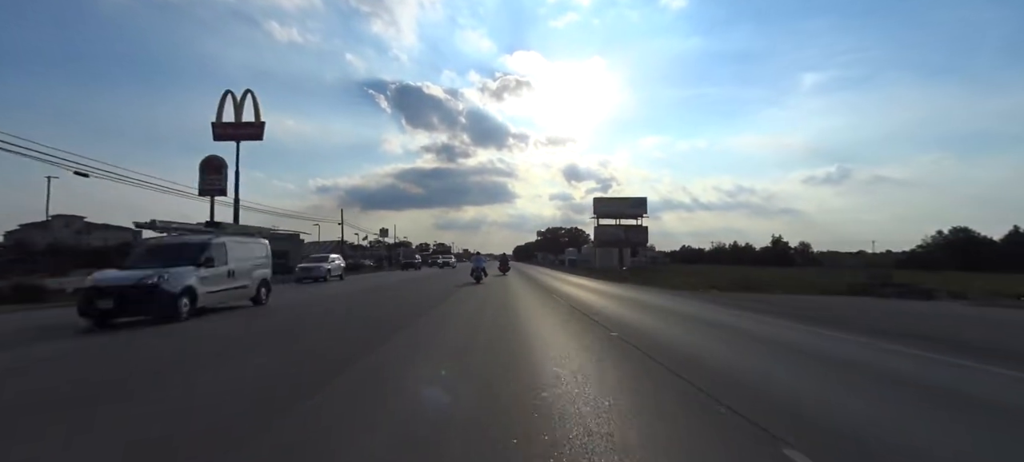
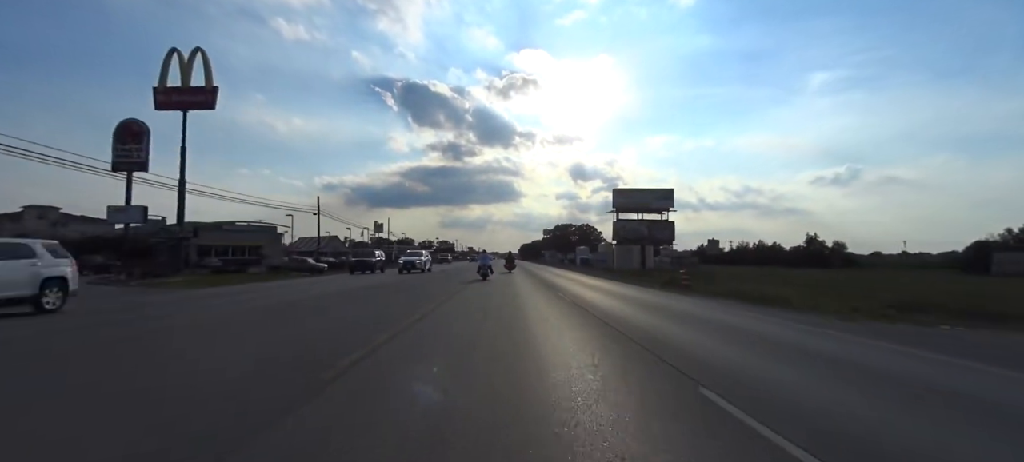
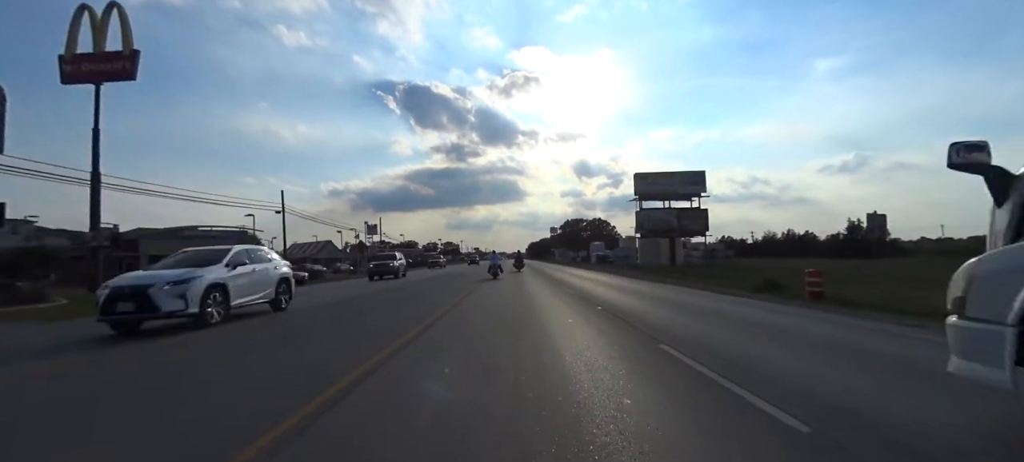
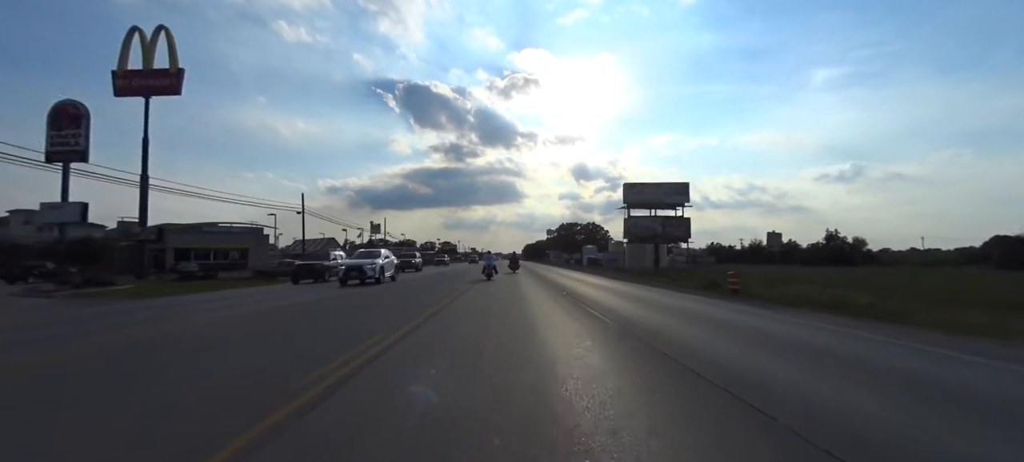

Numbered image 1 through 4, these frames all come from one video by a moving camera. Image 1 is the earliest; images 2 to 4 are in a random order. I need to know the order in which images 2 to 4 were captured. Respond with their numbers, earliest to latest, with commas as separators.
2, 4, 3
